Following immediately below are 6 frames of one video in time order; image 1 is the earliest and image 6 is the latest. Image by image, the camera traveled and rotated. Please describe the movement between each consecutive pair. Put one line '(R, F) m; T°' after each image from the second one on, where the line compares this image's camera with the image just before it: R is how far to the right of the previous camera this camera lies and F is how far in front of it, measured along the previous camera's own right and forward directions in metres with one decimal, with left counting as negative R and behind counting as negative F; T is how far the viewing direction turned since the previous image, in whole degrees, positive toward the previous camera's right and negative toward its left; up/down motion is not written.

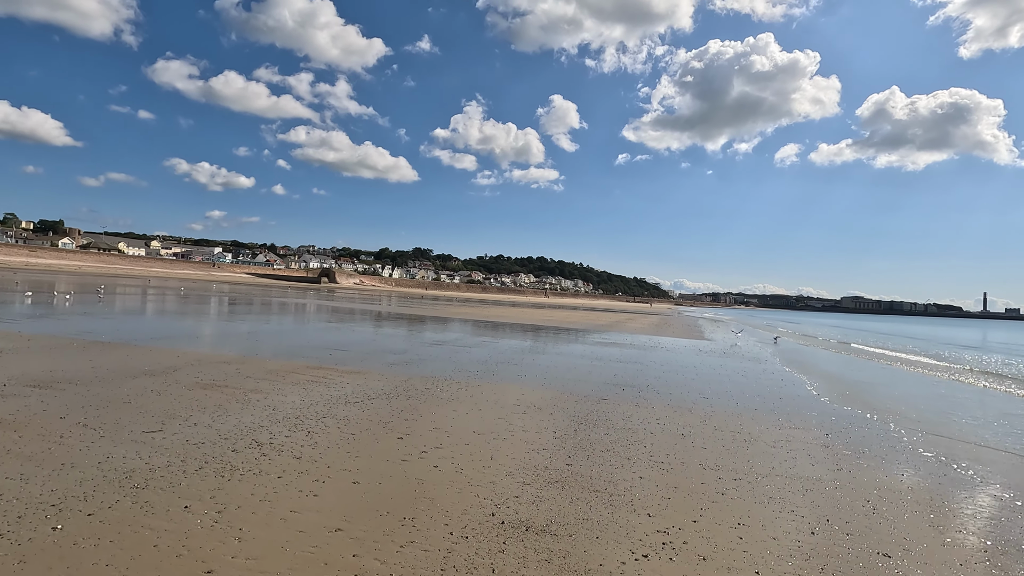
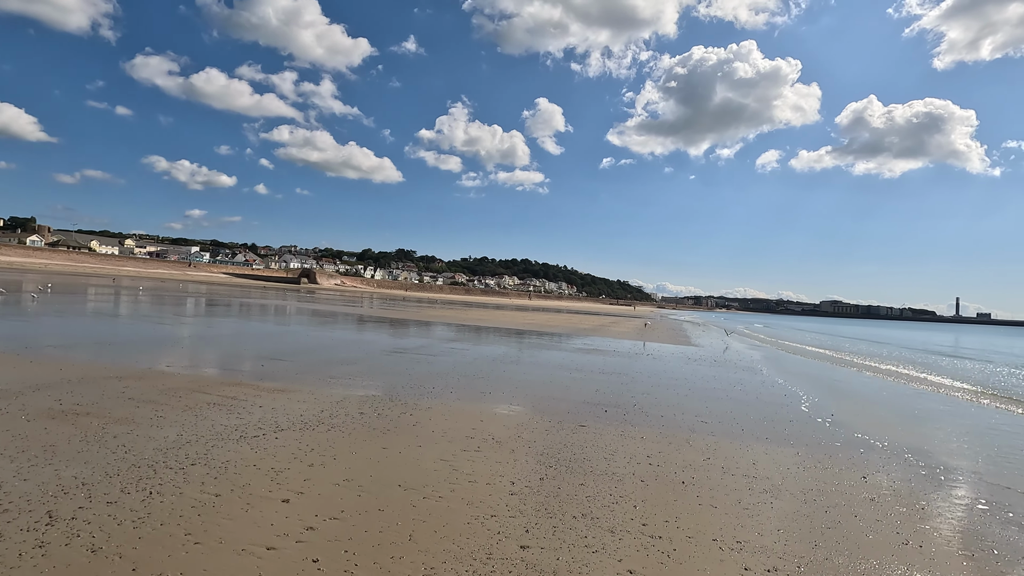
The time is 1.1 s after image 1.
(+0.1, +0.4) m; +2°
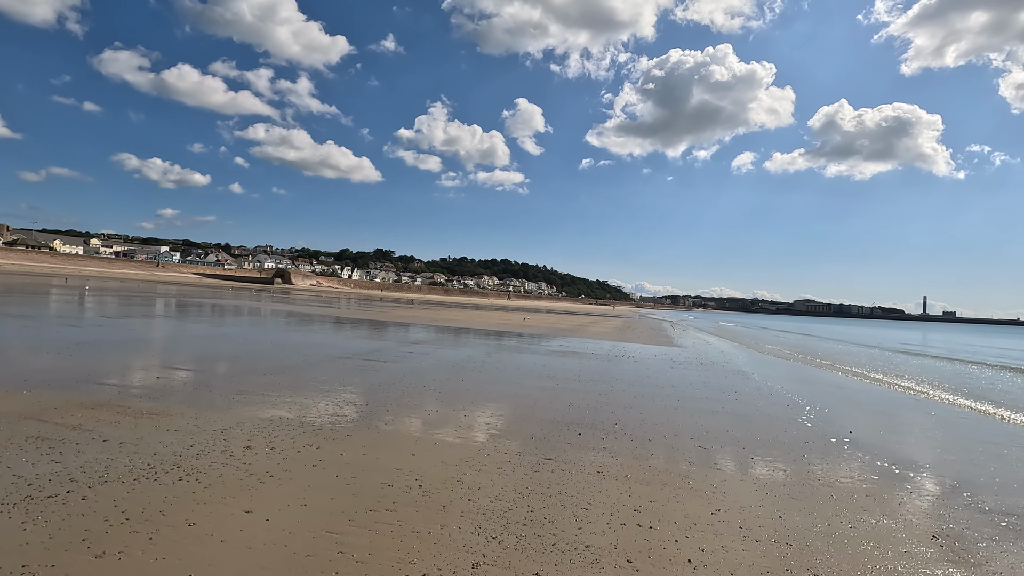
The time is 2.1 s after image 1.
(+0.2, +0.8) m; +2°
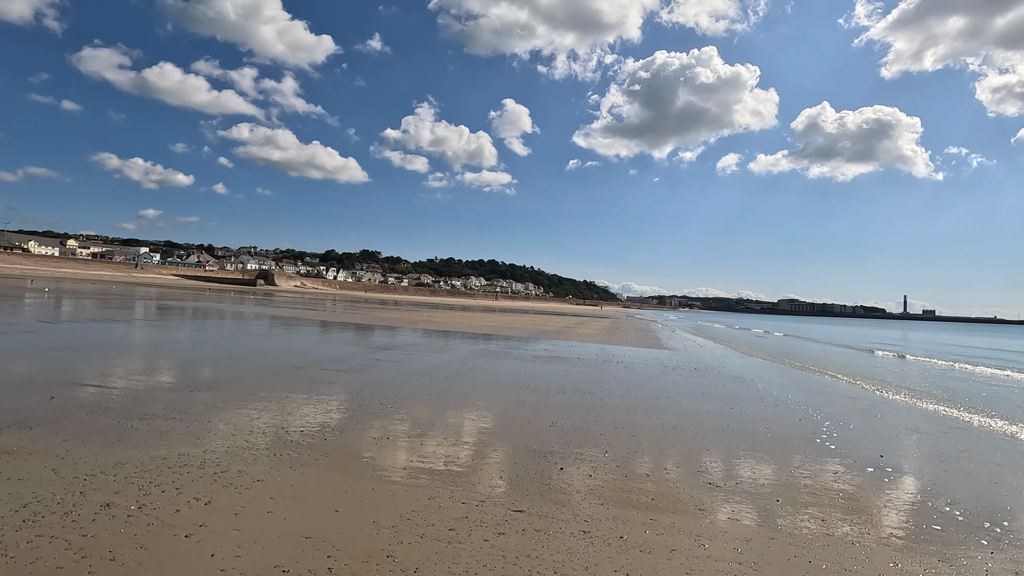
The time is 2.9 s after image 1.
(+0.1, +0.5) m; +1°
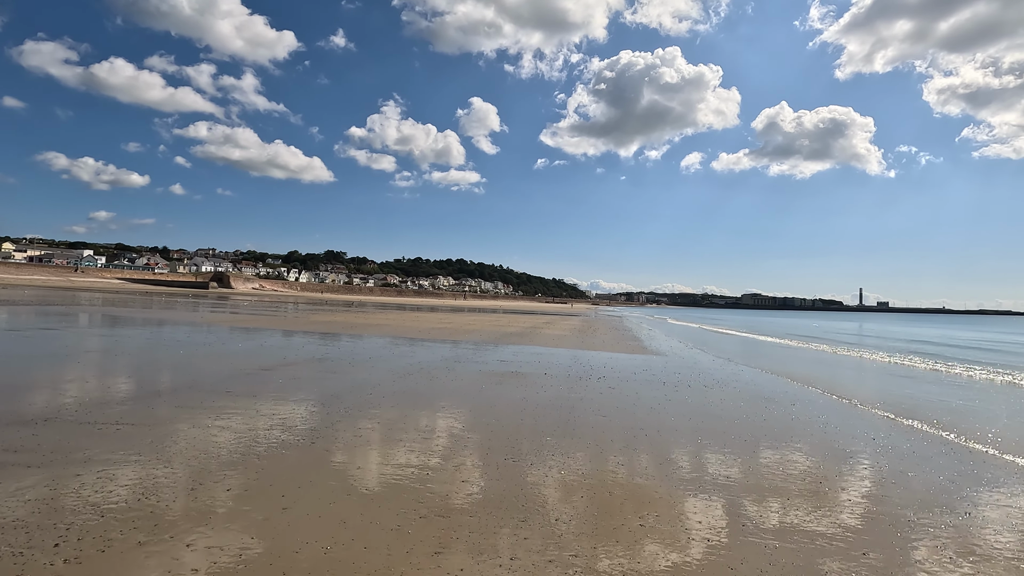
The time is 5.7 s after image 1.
(+0.2, +1.1) m; +4°
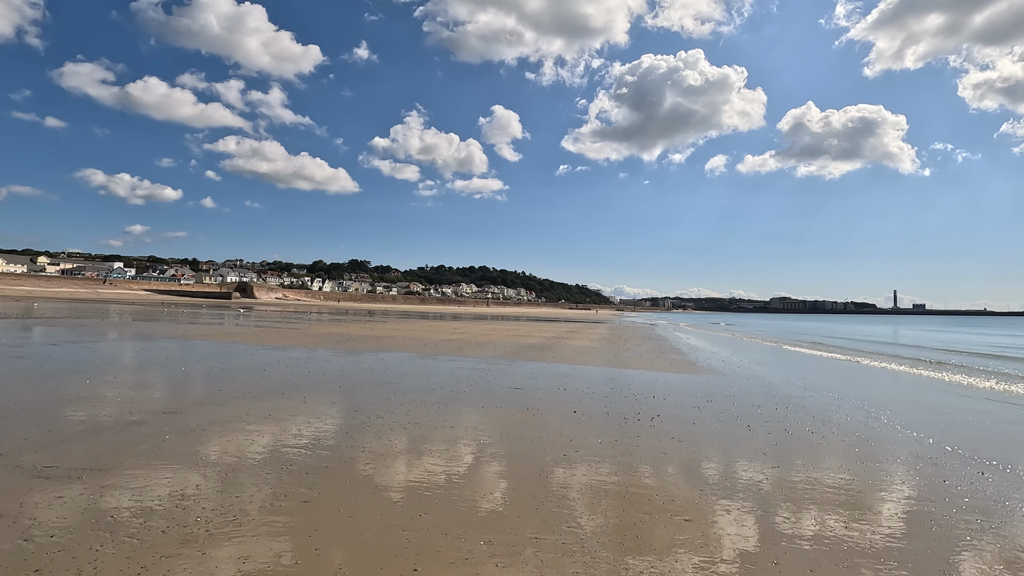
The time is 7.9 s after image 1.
(-0.6, +0.2) m; -2°
